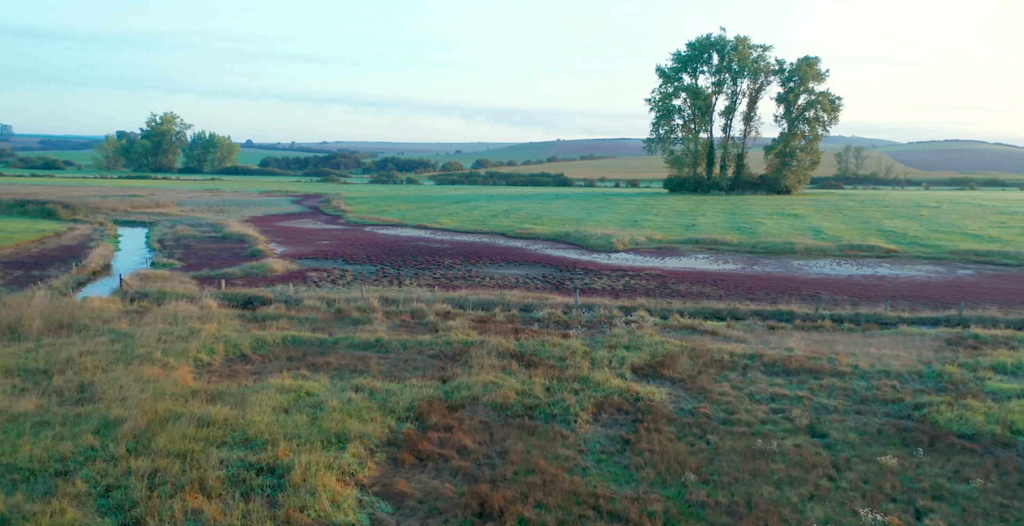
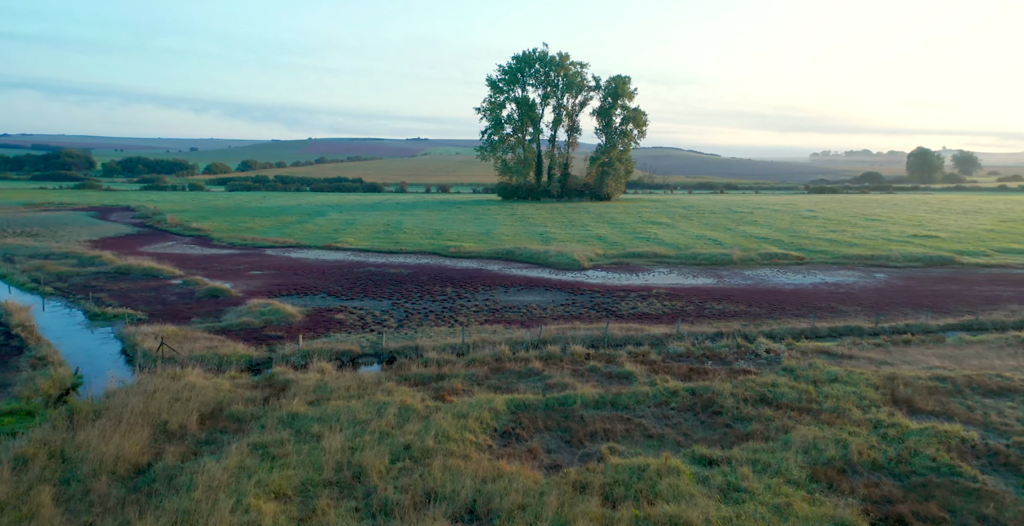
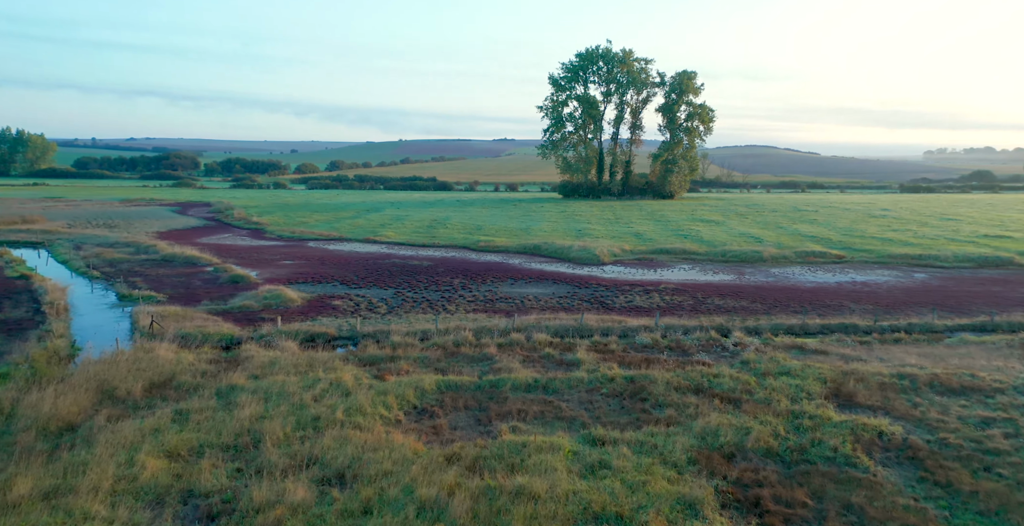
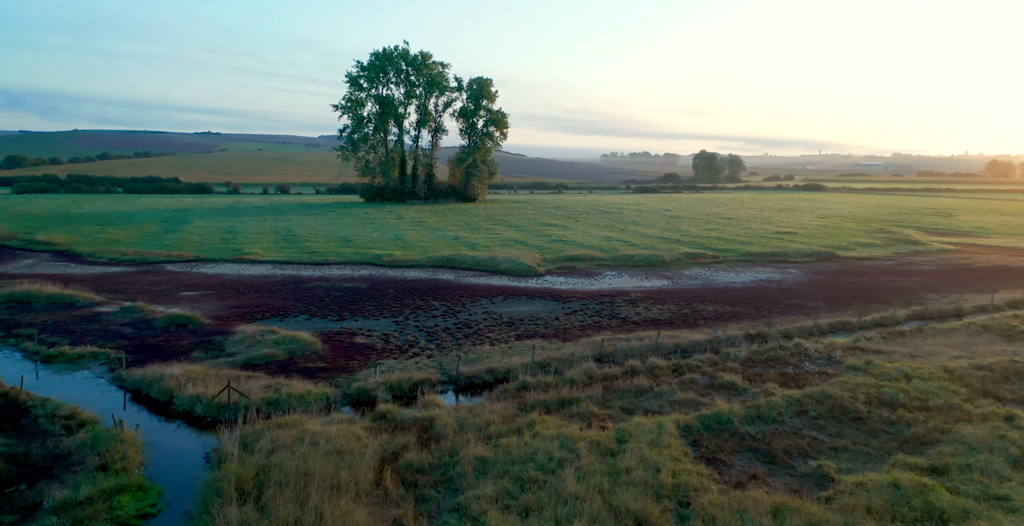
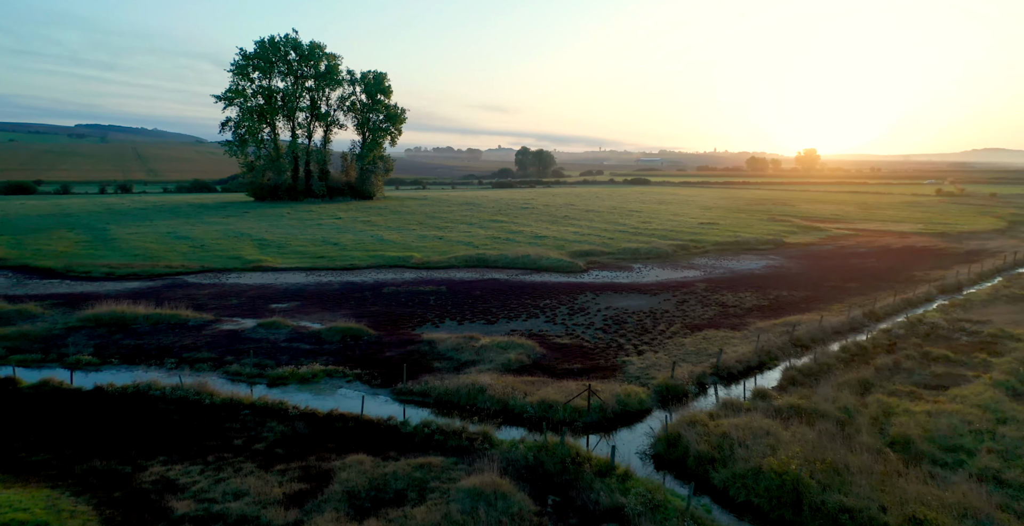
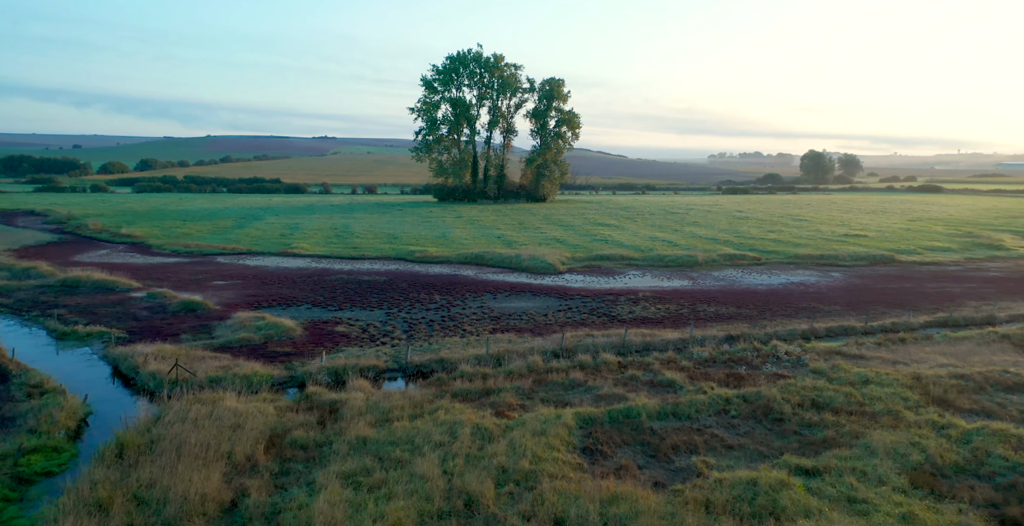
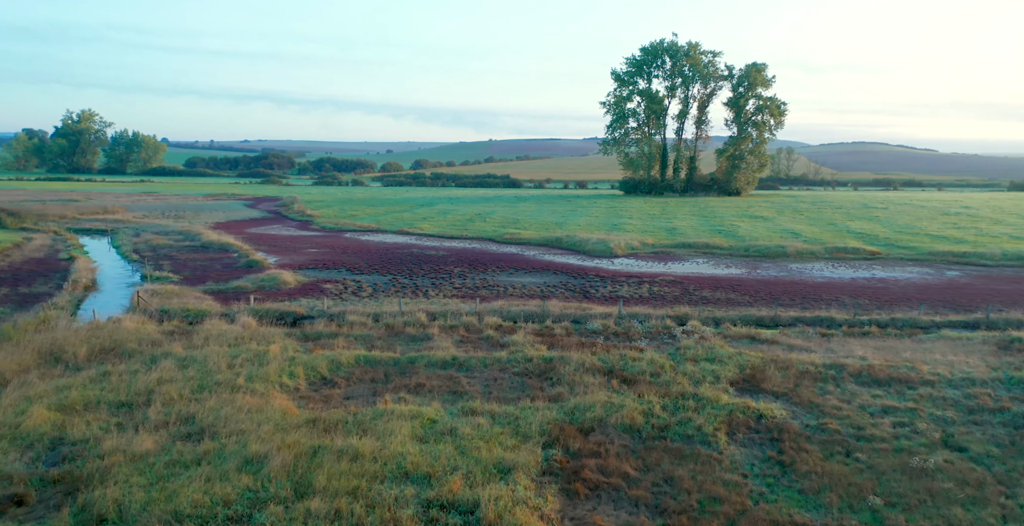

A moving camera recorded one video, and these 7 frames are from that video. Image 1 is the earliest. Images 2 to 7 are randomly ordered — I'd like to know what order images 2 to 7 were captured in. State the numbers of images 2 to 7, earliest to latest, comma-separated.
7, 3, 2, 6, 4, 5
